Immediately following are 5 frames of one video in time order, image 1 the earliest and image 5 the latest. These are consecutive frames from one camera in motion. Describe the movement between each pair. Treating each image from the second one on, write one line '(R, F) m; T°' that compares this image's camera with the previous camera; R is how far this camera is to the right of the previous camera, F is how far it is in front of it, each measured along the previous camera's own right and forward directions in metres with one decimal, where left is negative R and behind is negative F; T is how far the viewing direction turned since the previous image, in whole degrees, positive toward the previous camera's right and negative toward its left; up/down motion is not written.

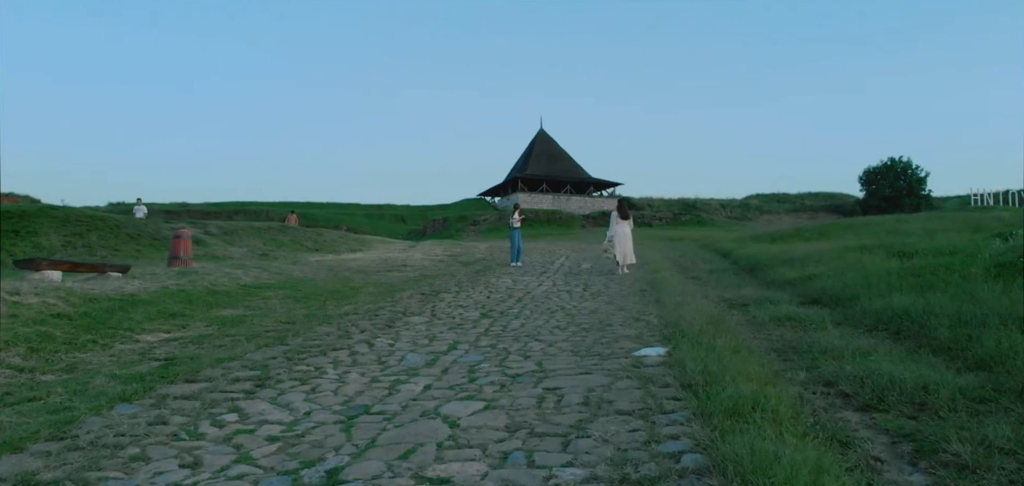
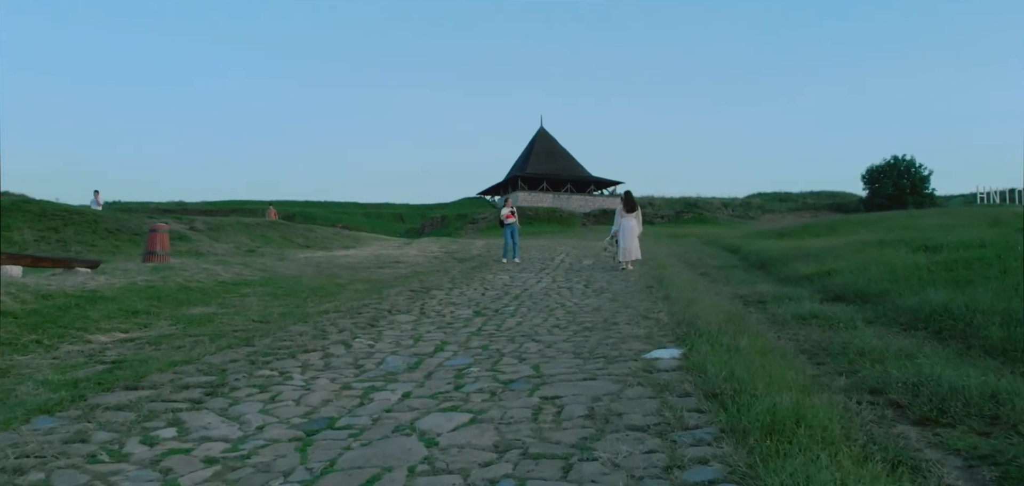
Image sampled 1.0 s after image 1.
(+0.1, +0.9) m; 0°
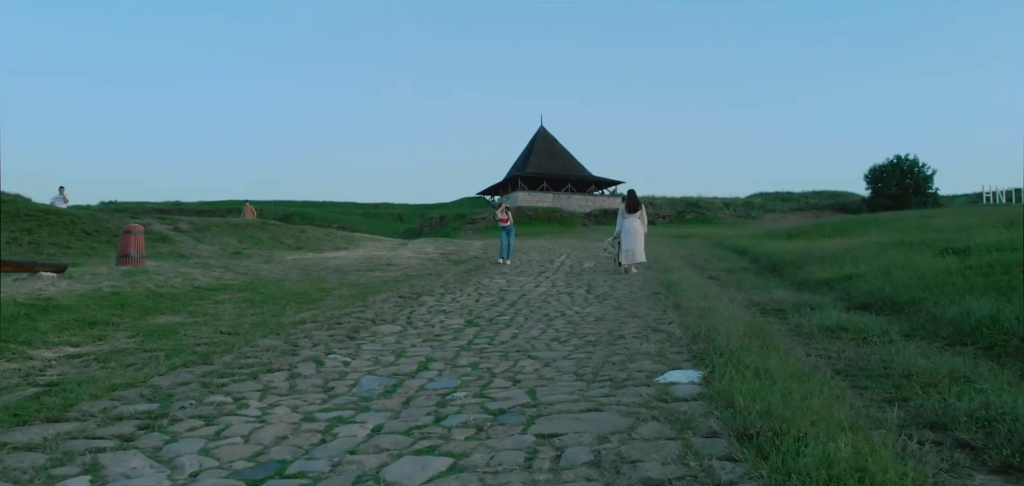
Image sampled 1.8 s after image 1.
(+0.1, +0.9) m; 0°
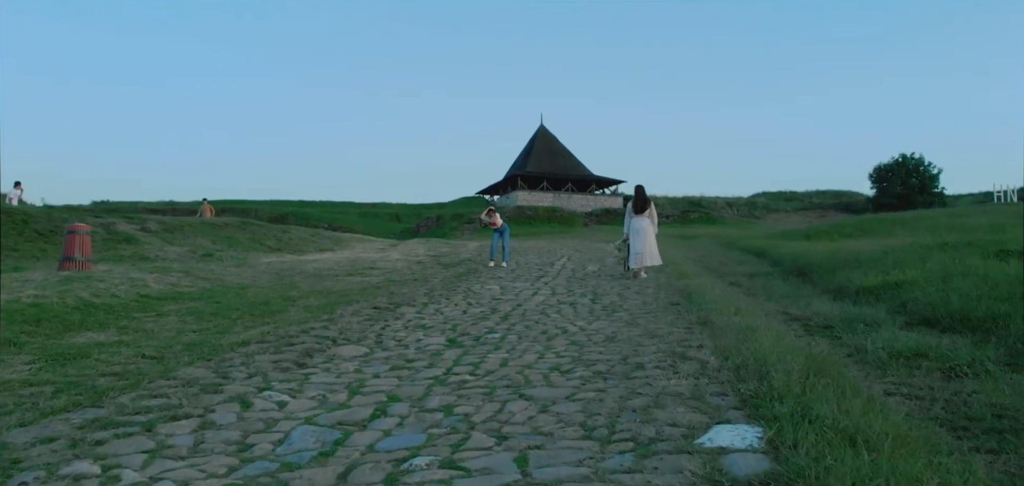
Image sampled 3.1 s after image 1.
(+0.1, +1.6) m; 0°
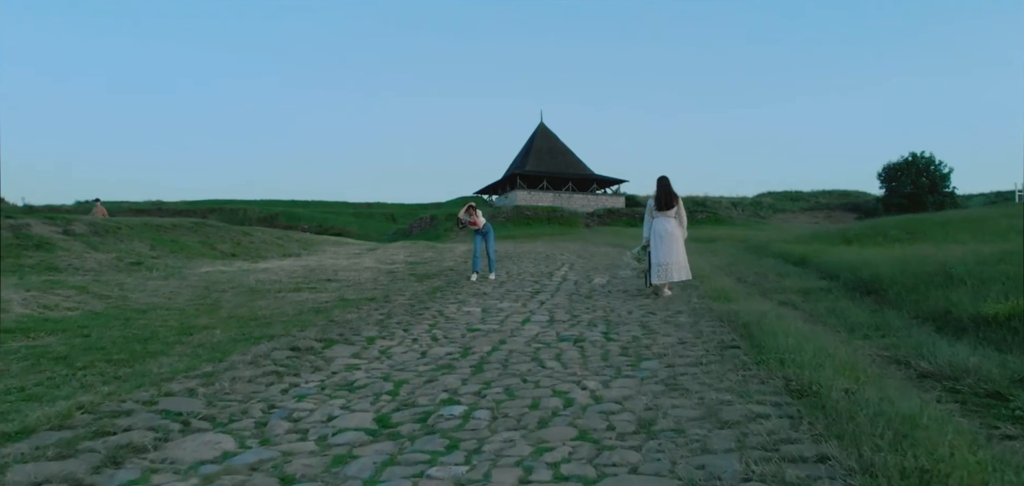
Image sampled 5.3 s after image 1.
(+0.2, +2.9) m; 0°
